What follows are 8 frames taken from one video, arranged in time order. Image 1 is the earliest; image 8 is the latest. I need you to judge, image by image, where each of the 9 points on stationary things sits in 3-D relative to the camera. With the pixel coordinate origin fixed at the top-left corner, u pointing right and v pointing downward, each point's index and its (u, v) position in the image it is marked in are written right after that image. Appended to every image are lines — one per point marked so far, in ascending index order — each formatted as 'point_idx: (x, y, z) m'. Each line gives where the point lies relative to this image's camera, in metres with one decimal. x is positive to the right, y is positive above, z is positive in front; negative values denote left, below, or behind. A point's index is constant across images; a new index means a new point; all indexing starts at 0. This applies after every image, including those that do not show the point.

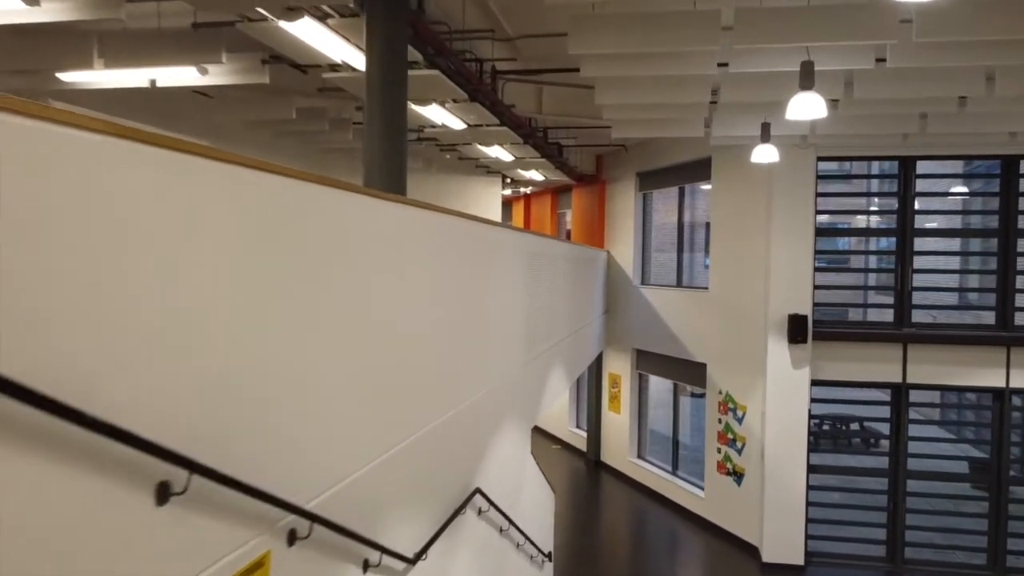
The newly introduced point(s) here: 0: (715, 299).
0: (+2.4, -0.1, +8.2) m
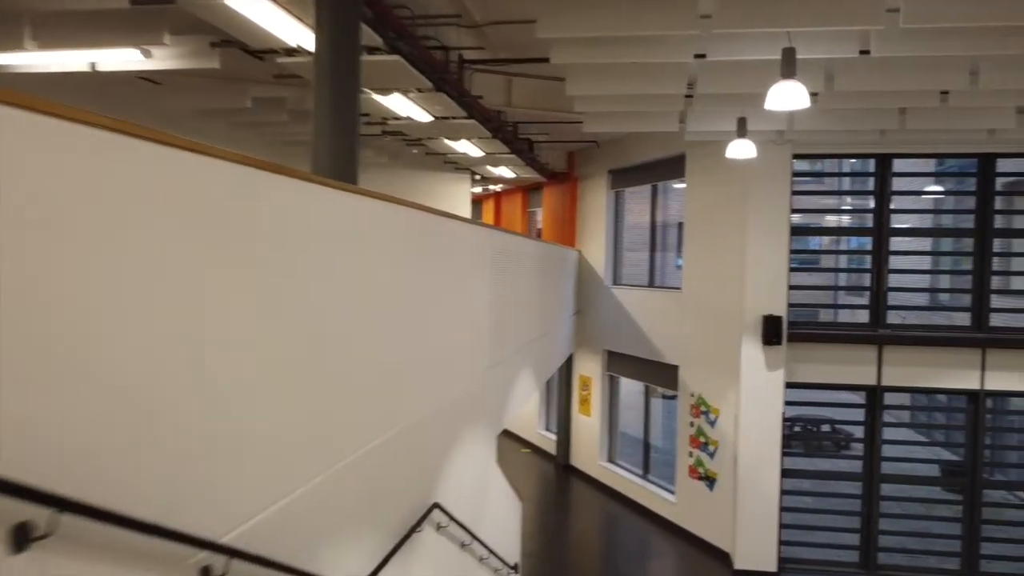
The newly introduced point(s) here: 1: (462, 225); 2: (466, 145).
0: (+2.1, -0.1, +8.0) m
1: (-0.3, +0.4, +4.6) m
2: (-0.6, +1.7, +8.3) m
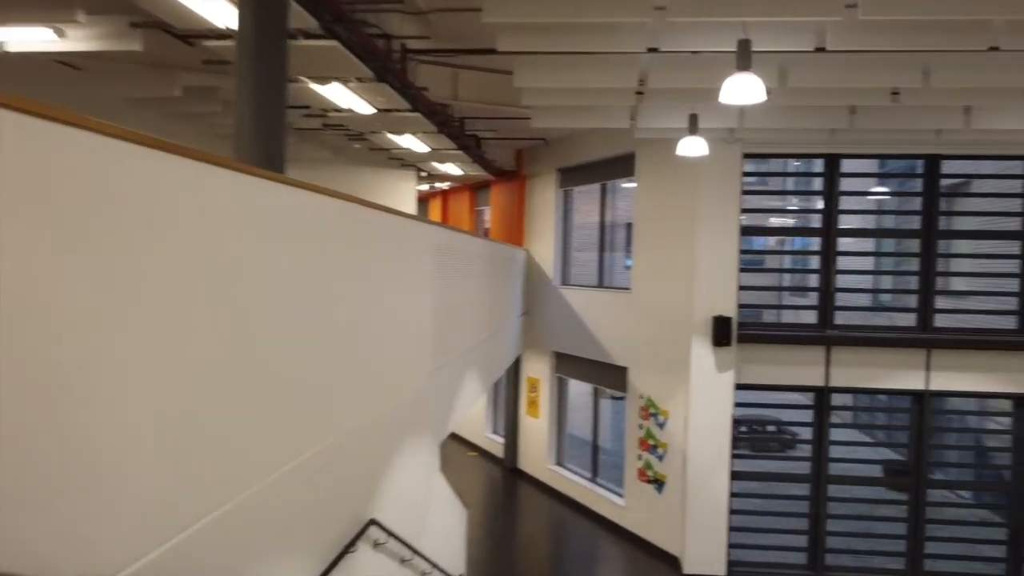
0: (+1.5, -0.1, +7.9) m
1: (-0.7, +0.4, +4.3) m
2: (-1.2, +1.7, +7.9) m
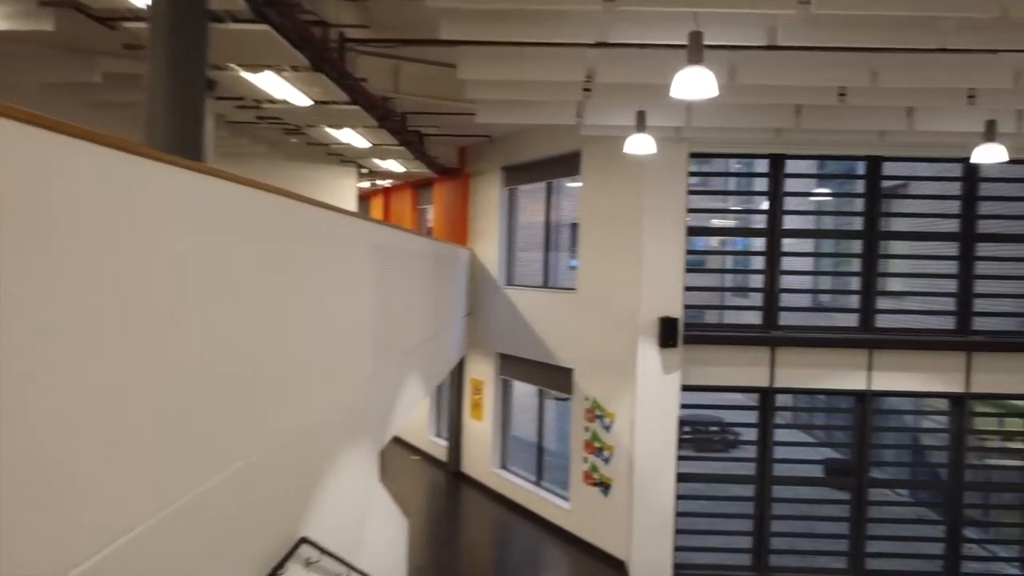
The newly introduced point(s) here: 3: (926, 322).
0: (+0.8, -0.1, +7.8) m
1: (-1.0, +0.4, +4.0) m
2: (-1.8, +1.7, +7.6) m
3: (+4.2, -0.3, +6.9) m
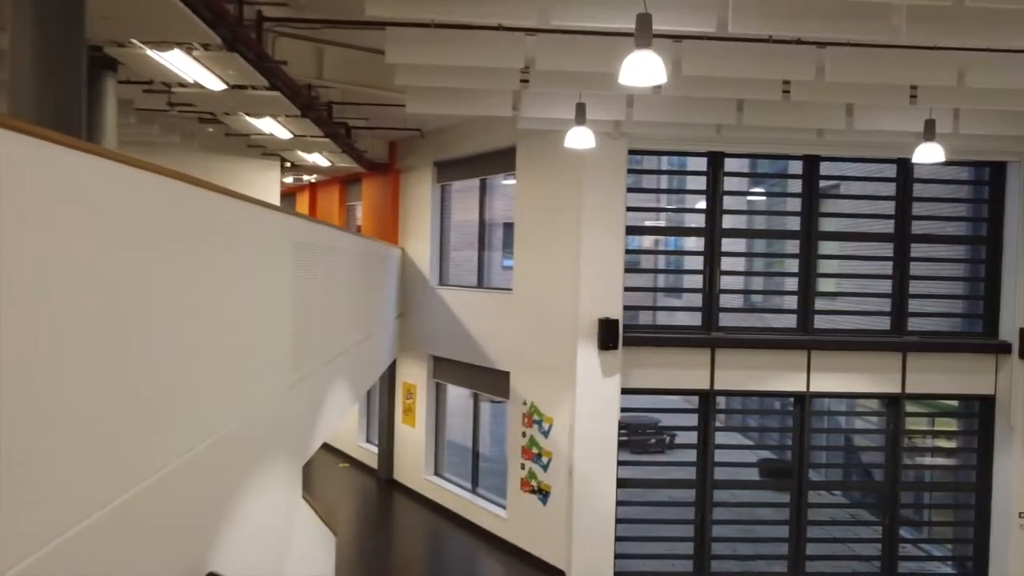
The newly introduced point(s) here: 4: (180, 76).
0: (+0.1, -0.1, +7.5) m
1: (-1.3, +0.4, +3.5) m
2: (-2.5, +1.7, +7.0) m
3: (+3.5, -0.3, +7.0) m
4: (-2.4, +1.5, +5.0) m
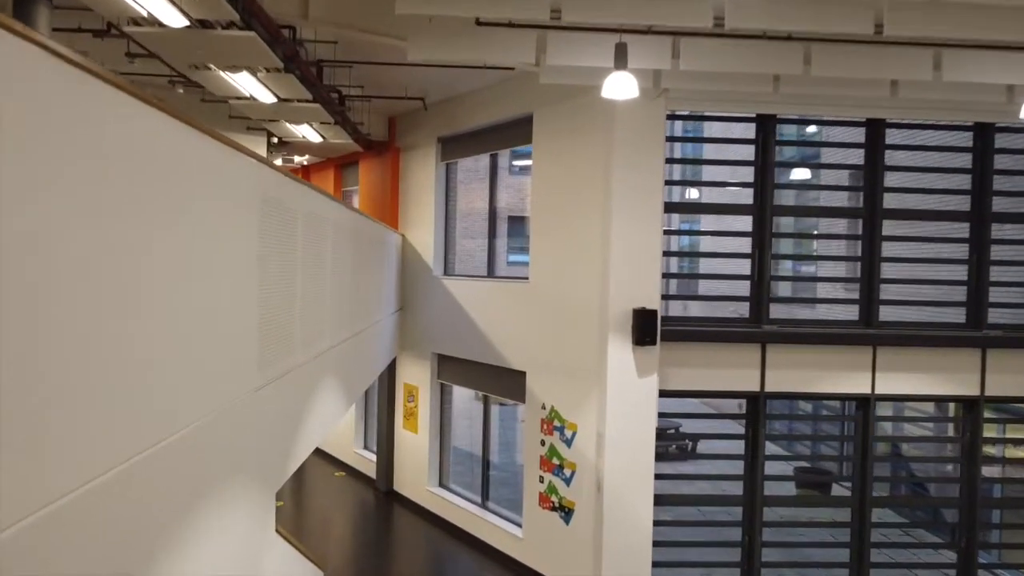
0: (+0.3, 0.0, +6.6) m
1: (-1.2, +0.5, +2.6) m
2: (-2.4, +1.8, +6.1) m
3: (+3.7, -0.2, +6.0) m
4: (-2.3, +1.7, +4.1) m
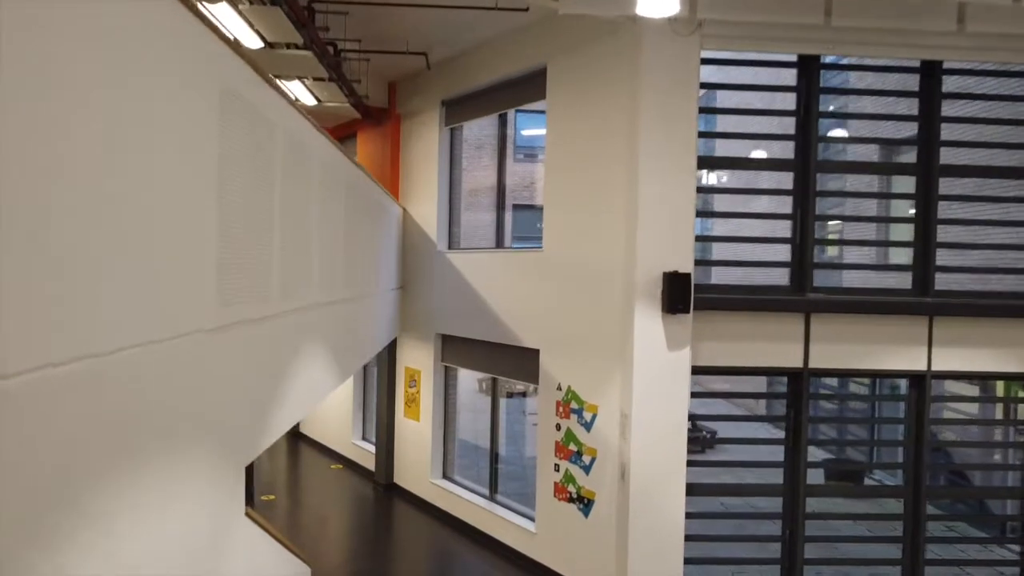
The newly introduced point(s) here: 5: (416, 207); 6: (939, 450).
0: (+0.4, +0.2, +5.9) m
1: (-1.1, +0.8, +2.0) m
2: (-2.2, +2.1, +5.5) m
3: (+3.8, +0.1, +5.4) m
4: (-2.2, +1.9, +3.5) m
5: (-1.1, +0.9, +7.8) m
6: (+3.4, -1.3, +5.5) m
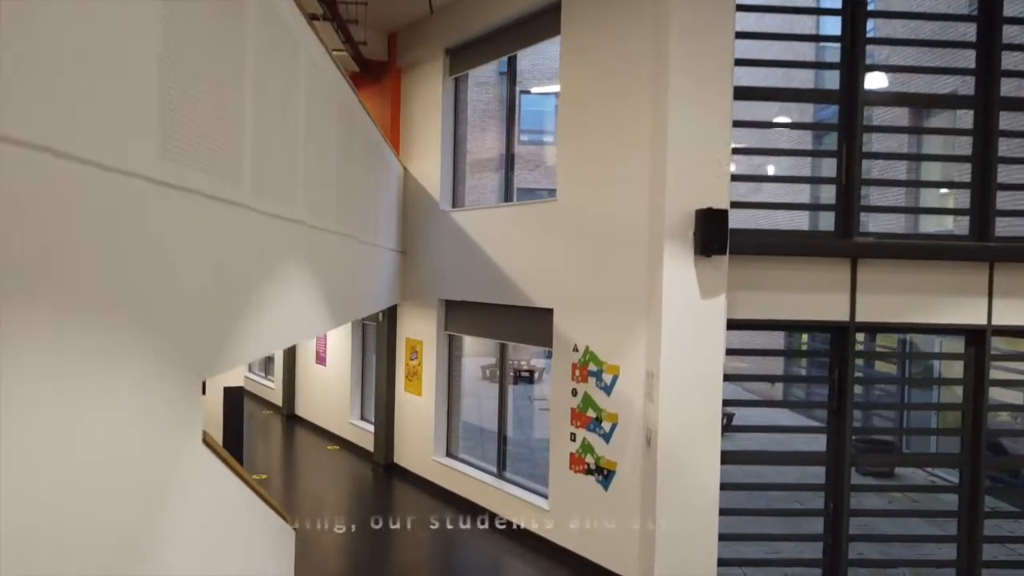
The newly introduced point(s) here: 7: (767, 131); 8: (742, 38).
0: (+0.5, +0.6, +5.4) m
1: (-1.0, +1.2, +1.5) m
2: (-2.2, +2.5, +5.0) m
3: (+3.9, +0.4, +4.9) m
4: (-2.1, +2.3, +2.9) m
5: (-1.0, +1.3, +7.2) m
6: (+3.5, -0.9, +4.9) m
7: (+1.7, +1.1, +4.7) m
8: (+1.7, +1.7, +4.7) m
